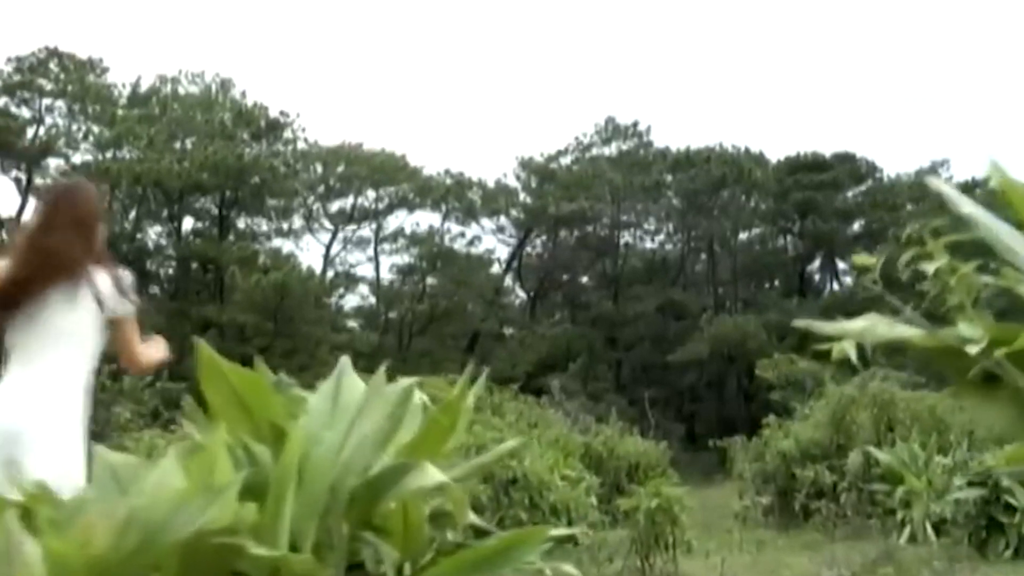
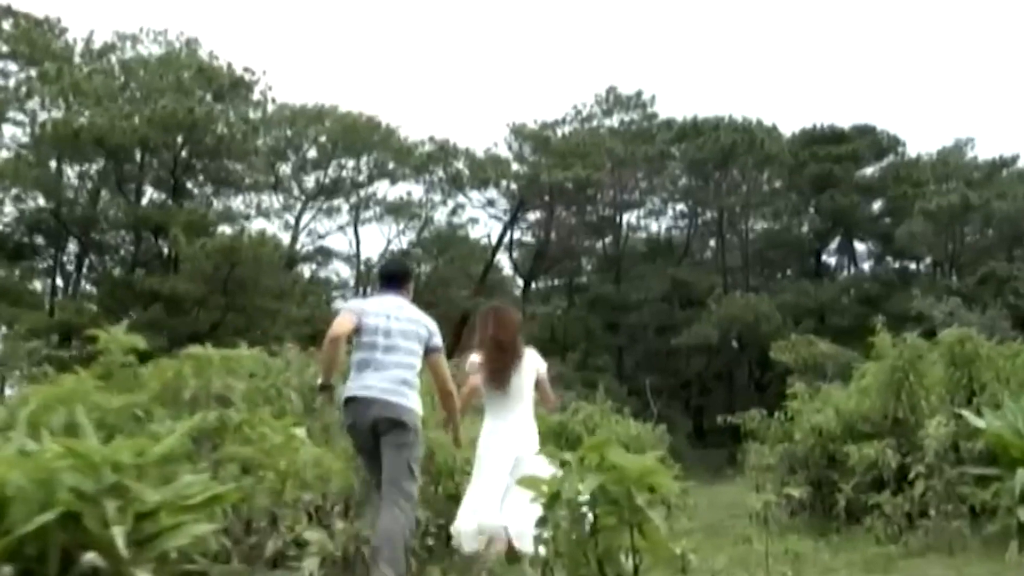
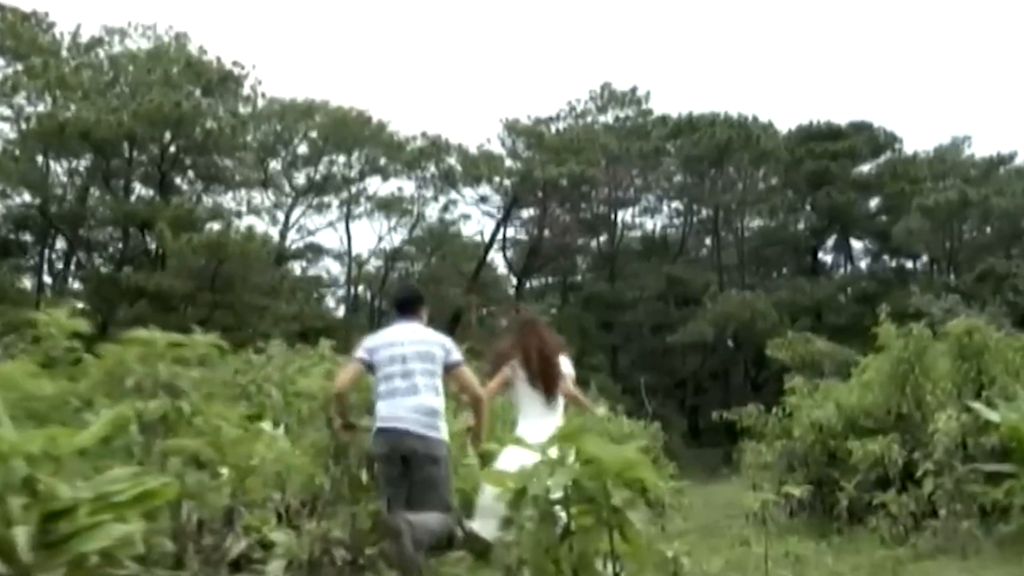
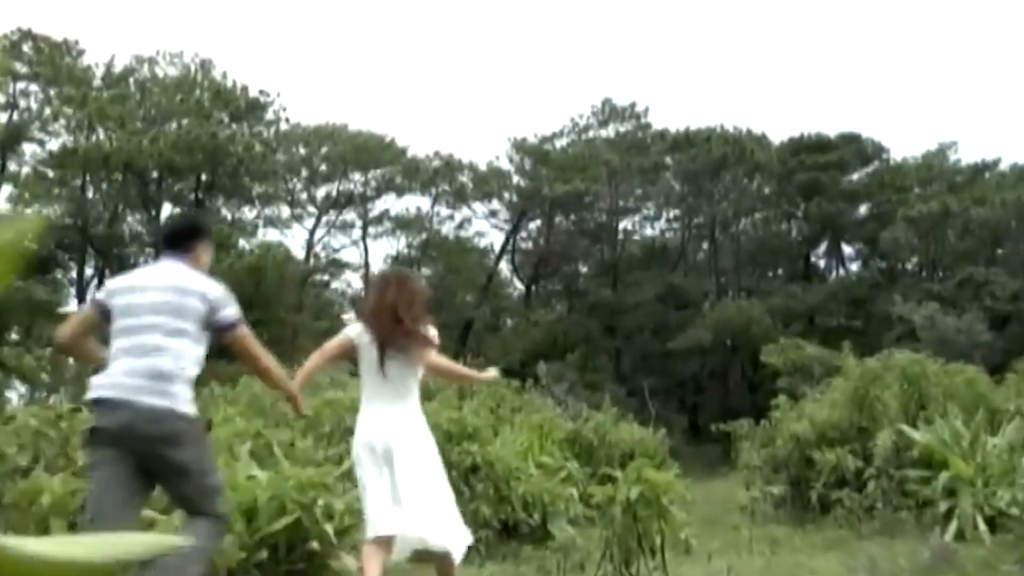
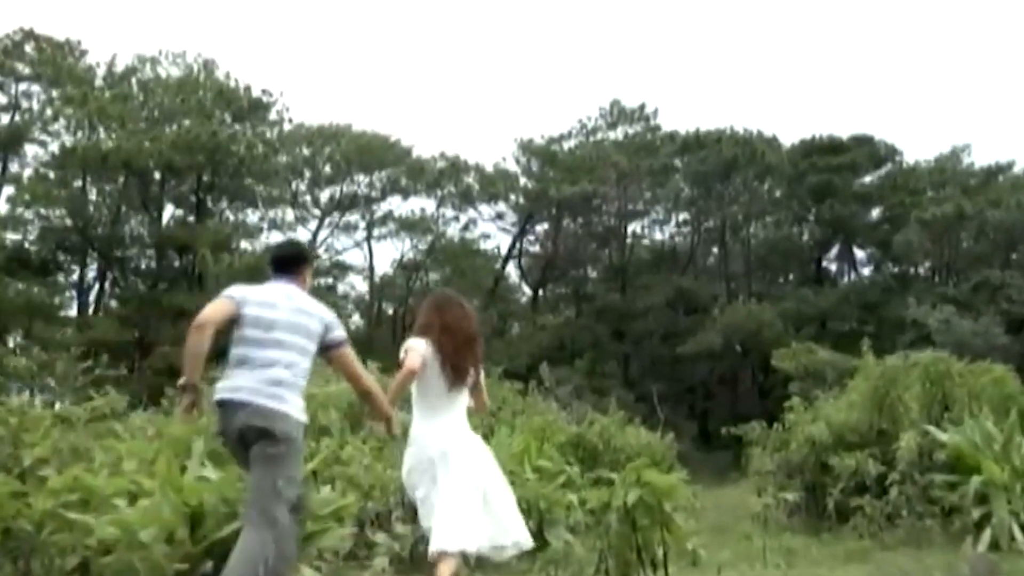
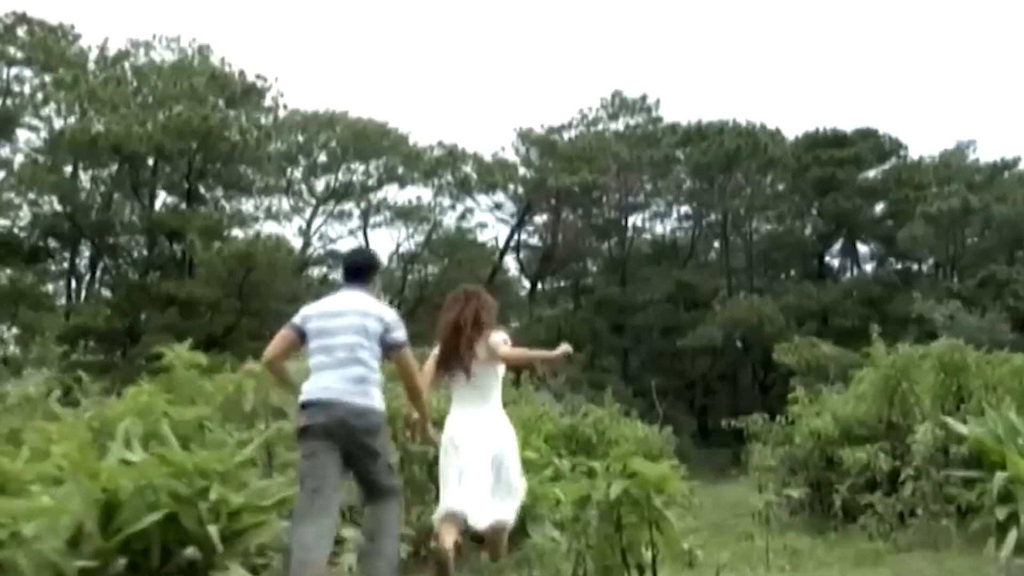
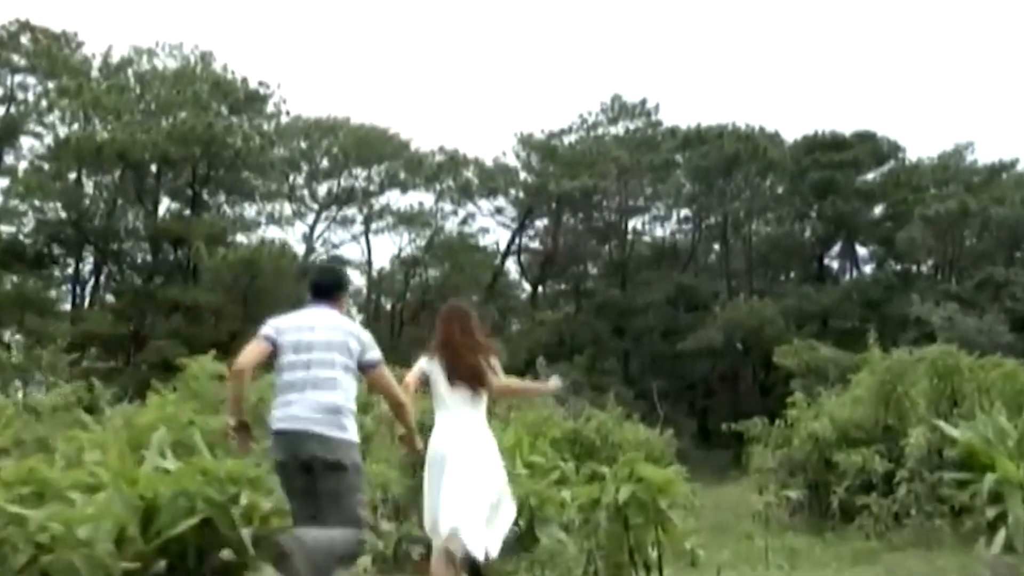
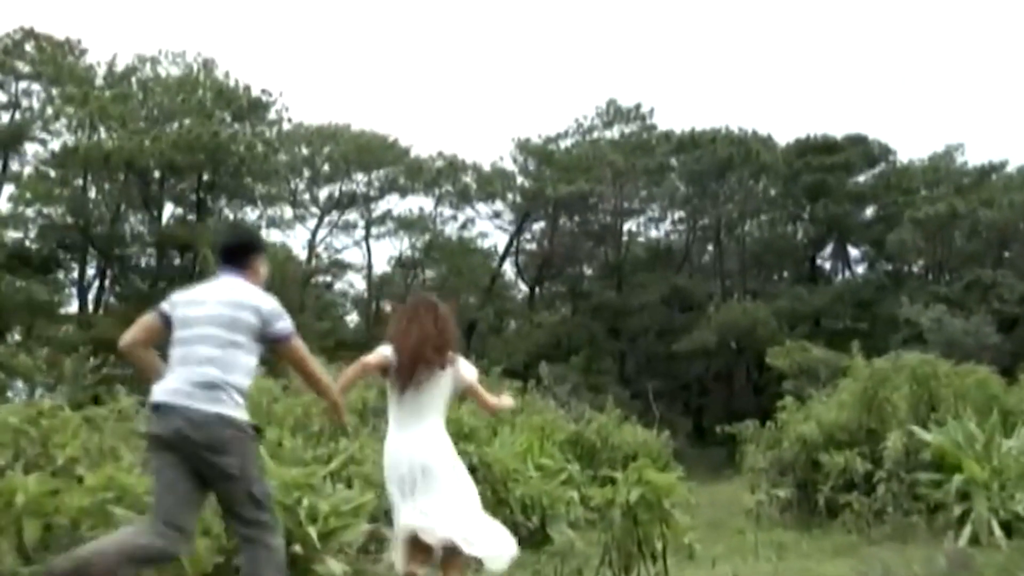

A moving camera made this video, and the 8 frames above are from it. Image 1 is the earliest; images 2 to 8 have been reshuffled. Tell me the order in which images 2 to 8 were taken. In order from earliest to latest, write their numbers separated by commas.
4, 8, 5, 7, 6, 2, 3
